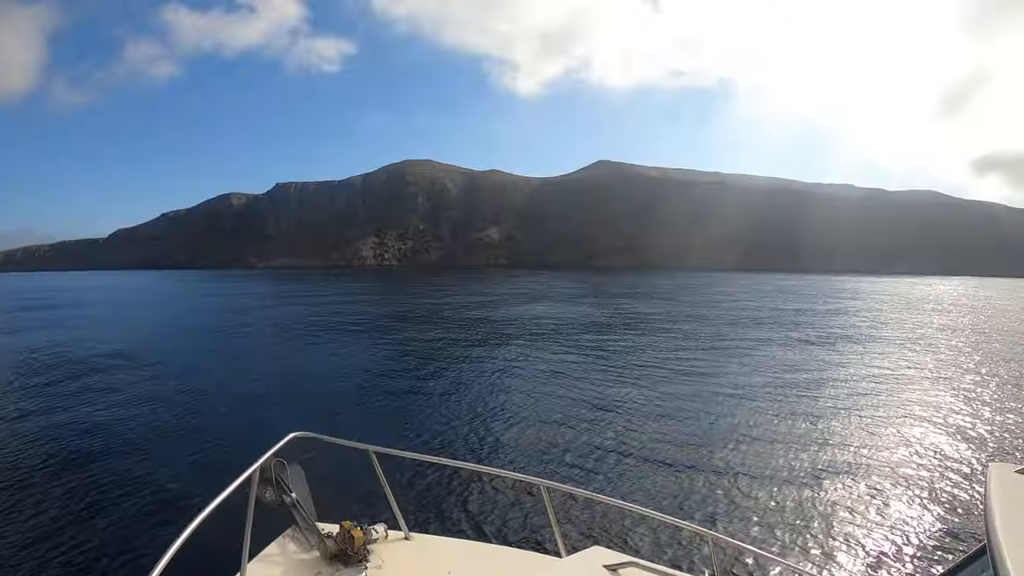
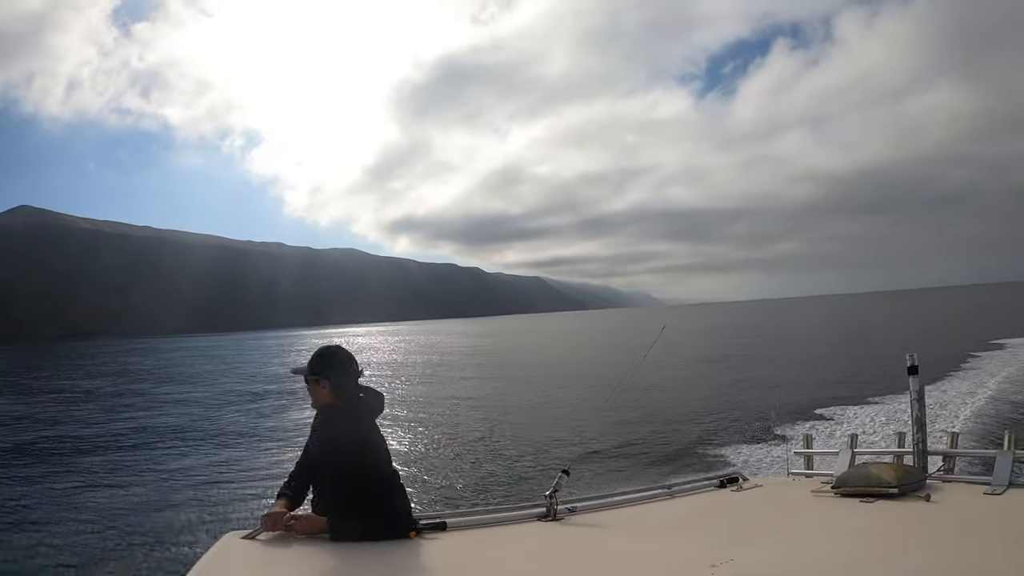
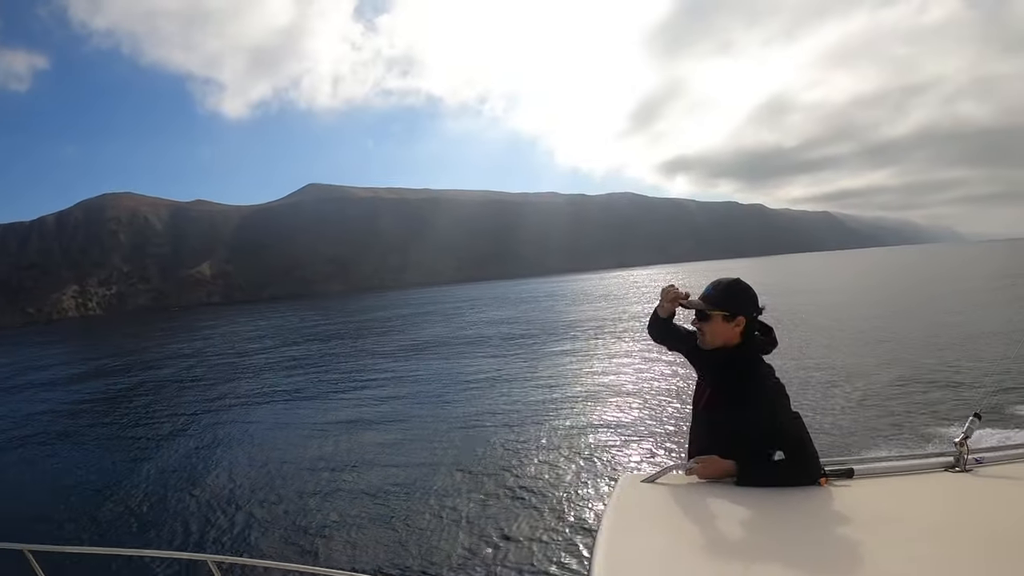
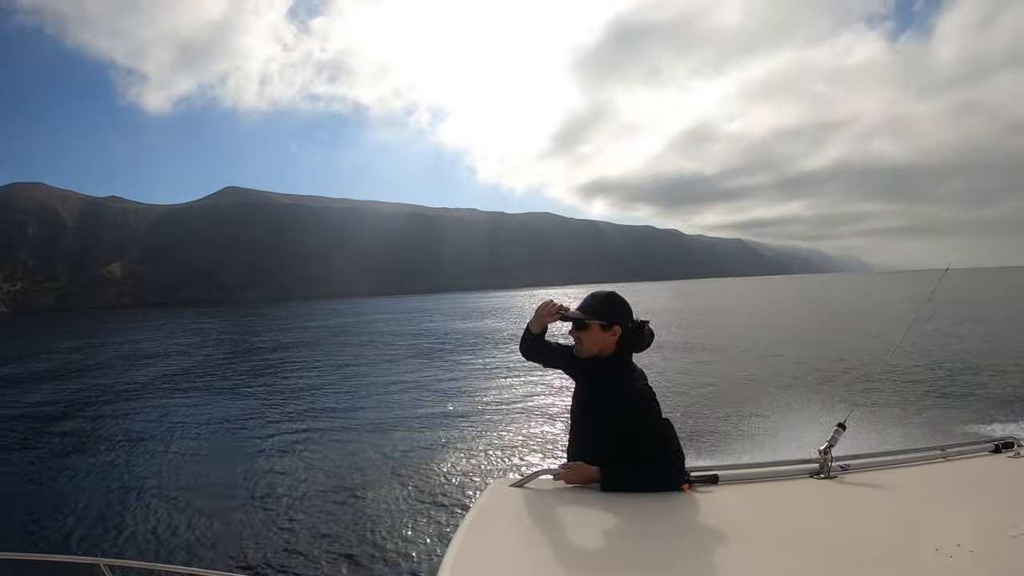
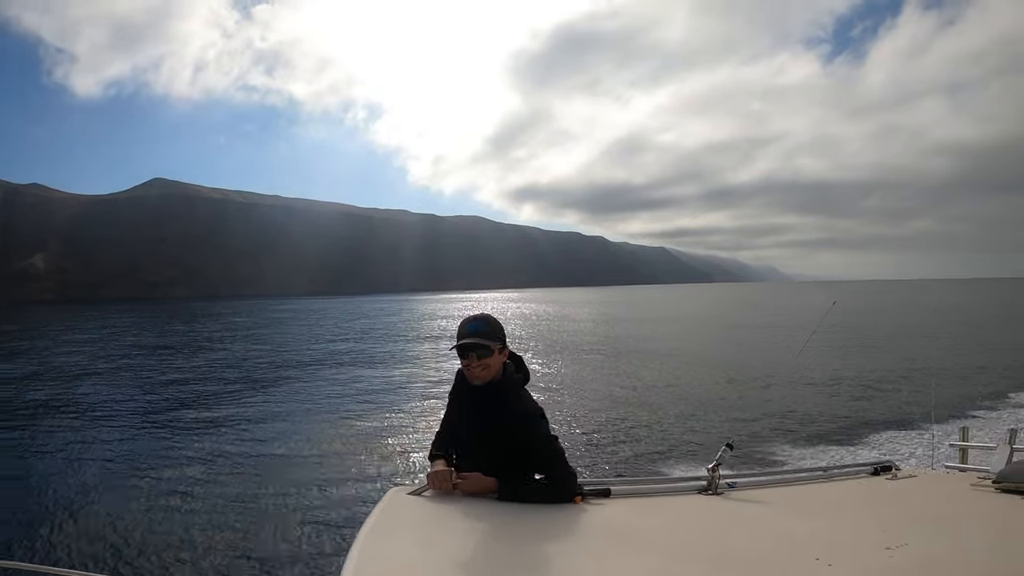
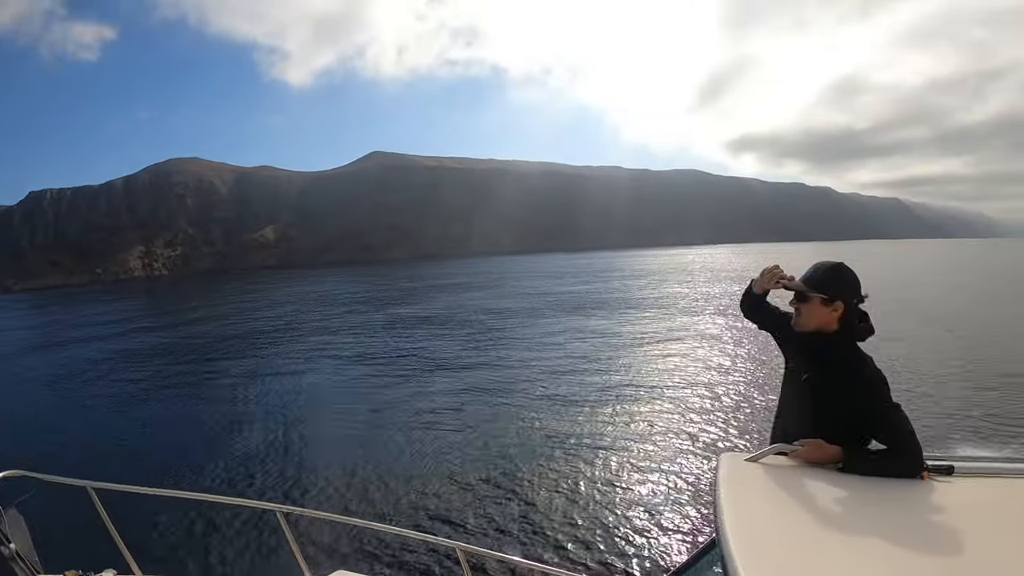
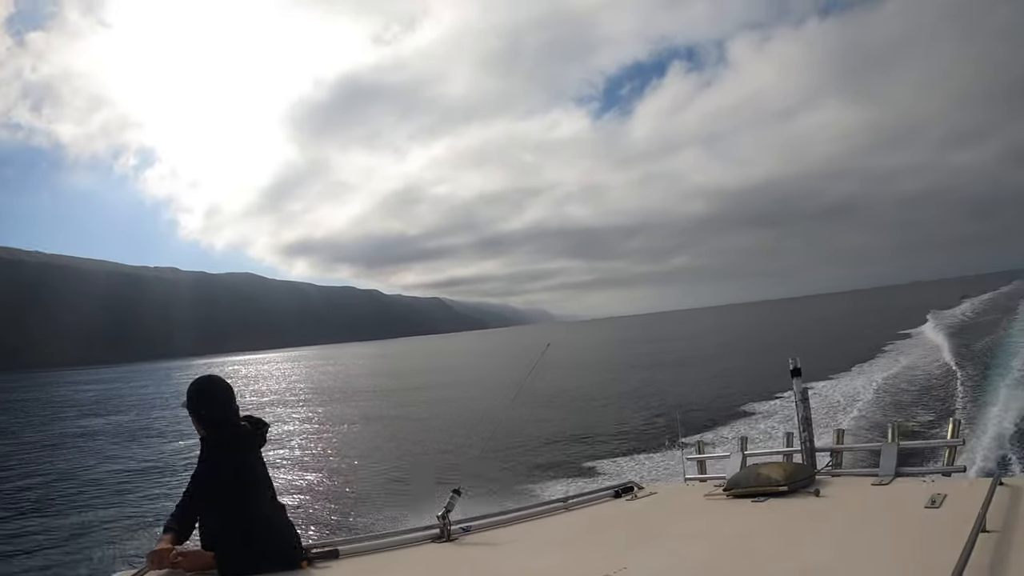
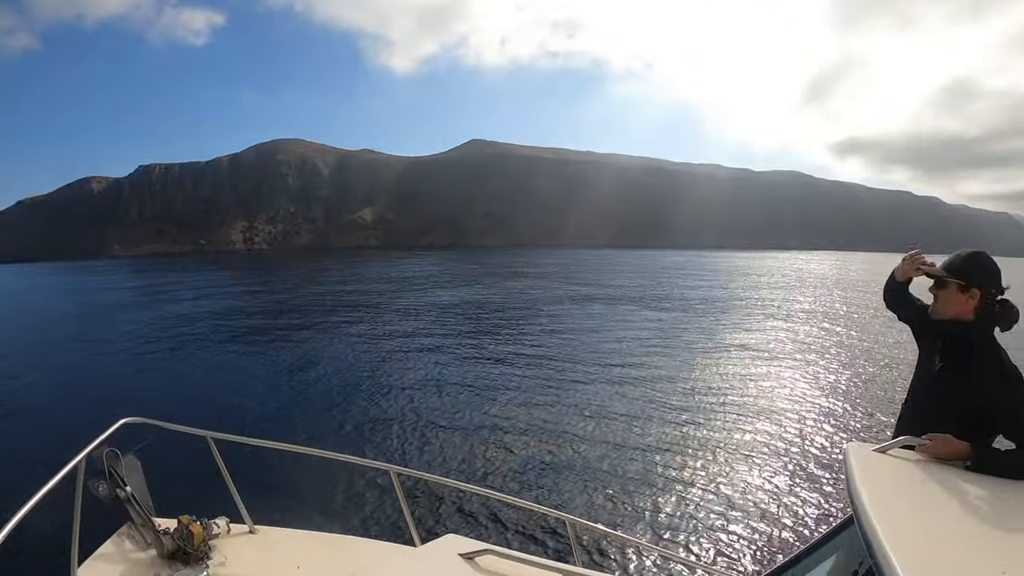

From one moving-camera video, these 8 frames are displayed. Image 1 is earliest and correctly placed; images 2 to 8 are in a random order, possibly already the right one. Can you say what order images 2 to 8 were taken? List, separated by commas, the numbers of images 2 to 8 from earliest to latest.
8, 6, 3, 4, 5, 2, 7
